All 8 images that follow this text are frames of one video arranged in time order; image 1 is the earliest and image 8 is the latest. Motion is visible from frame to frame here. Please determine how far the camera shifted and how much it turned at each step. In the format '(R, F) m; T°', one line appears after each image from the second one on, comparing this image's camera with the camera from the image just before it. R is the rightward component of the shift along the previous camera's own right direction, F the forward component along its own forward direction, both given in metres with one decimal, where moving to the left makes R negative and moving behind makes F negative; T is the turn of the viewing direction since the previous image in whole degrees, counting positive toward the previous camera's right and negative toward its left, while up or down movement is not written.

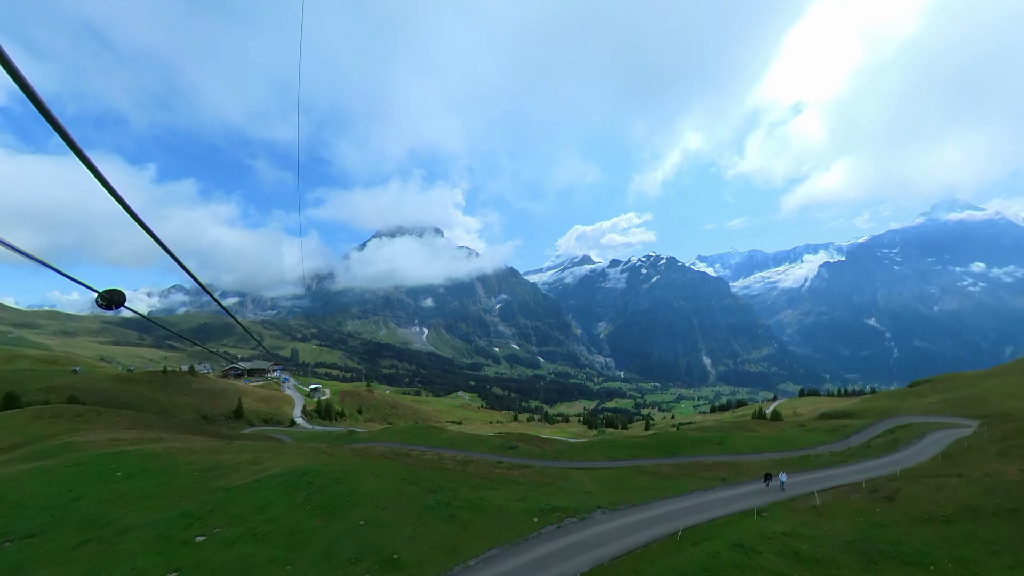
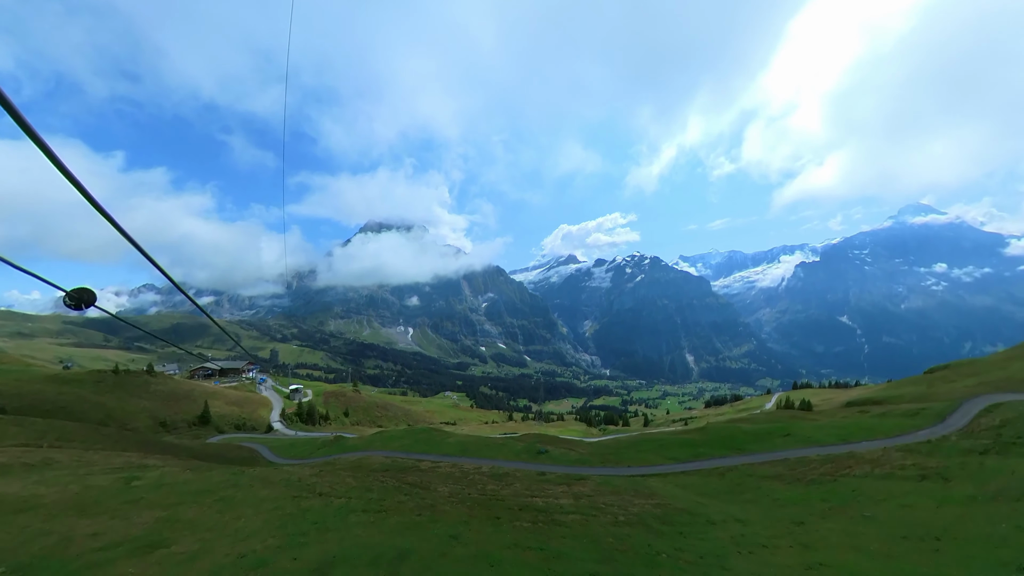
(-6.8, +15.1) m; +2°
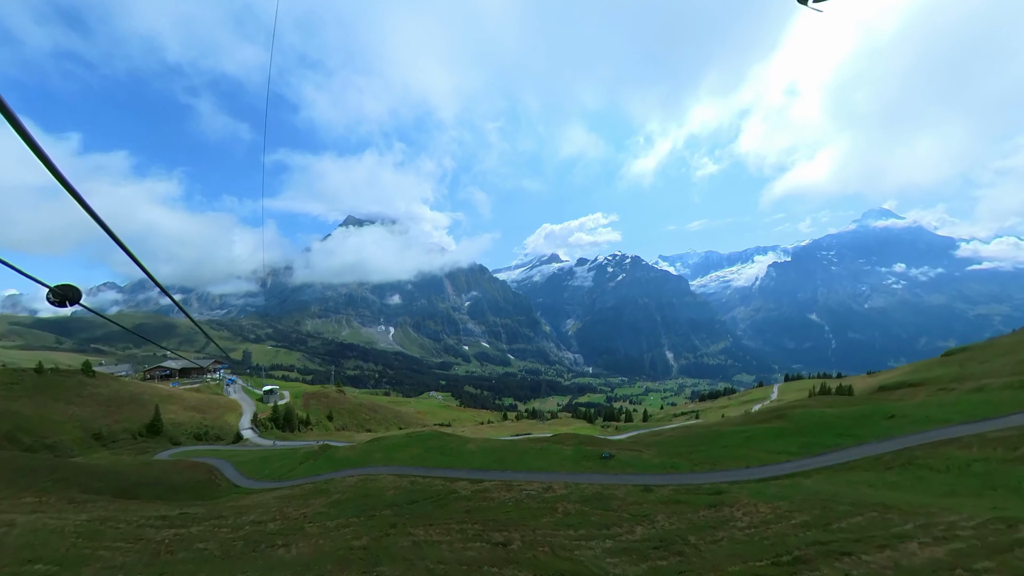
(-8.9, +17.9) m; +3°
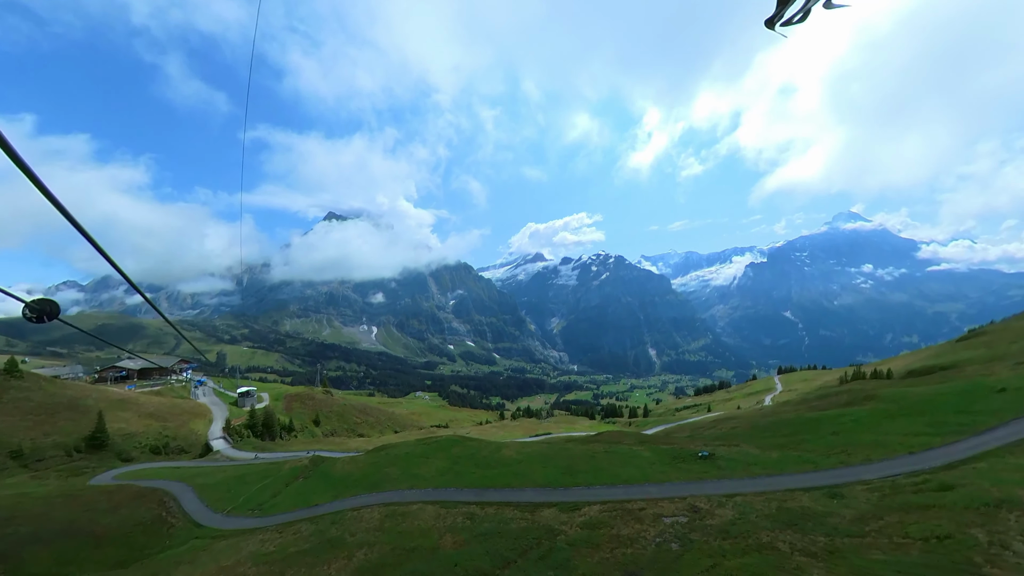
(-8.7, +15.7) m; +2°
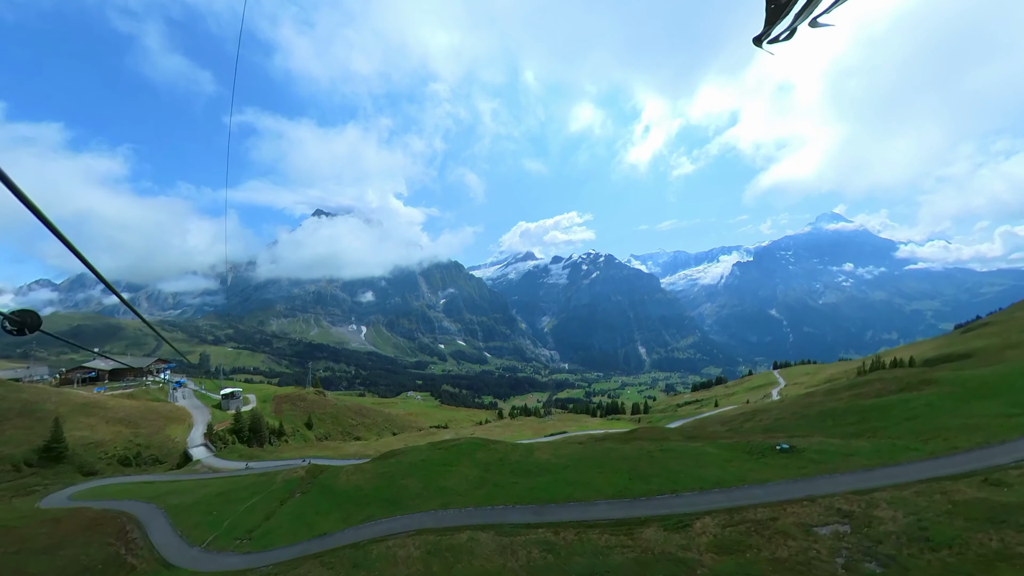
(-5.5, +8.9) m; +1°
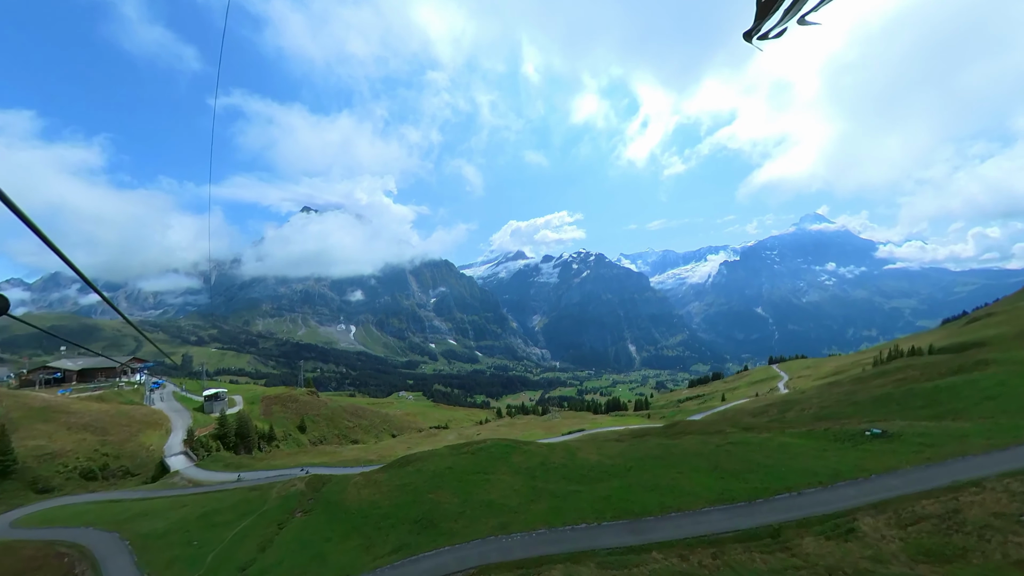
(-5.6, +8.7) m; +1°
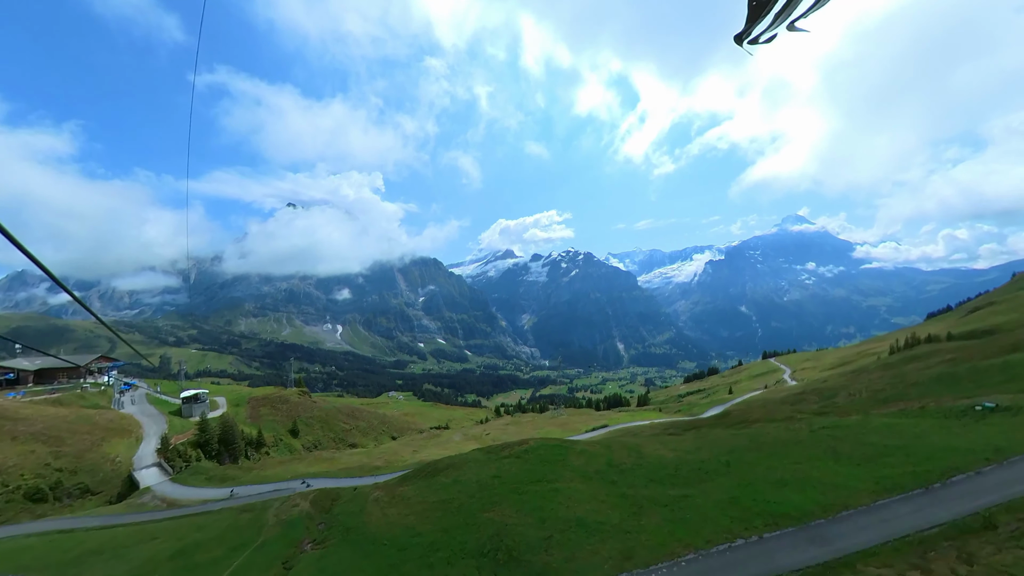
(-6.6, +9.7) m; +2°
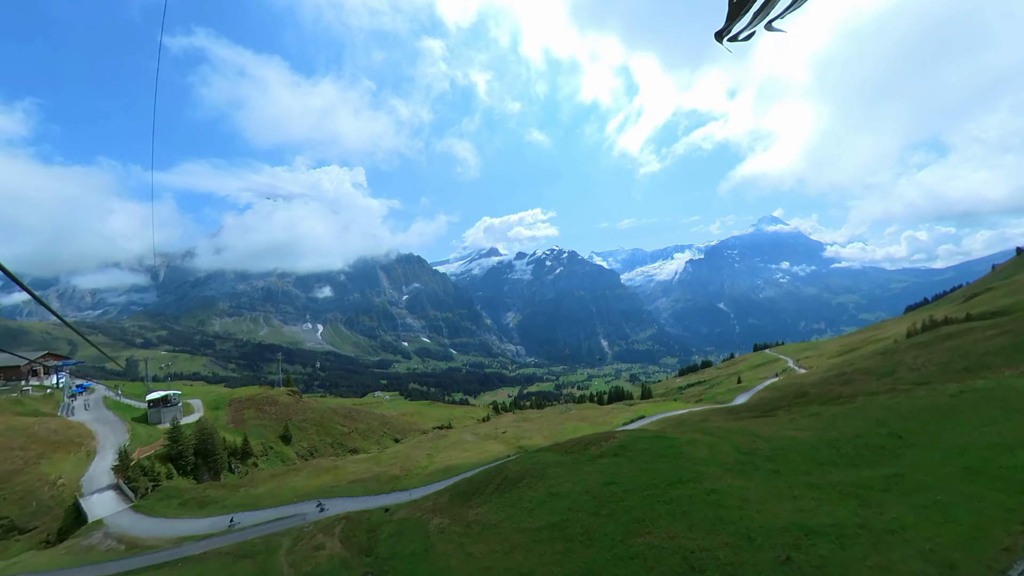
(-9.2, +12.6) m; +3°
